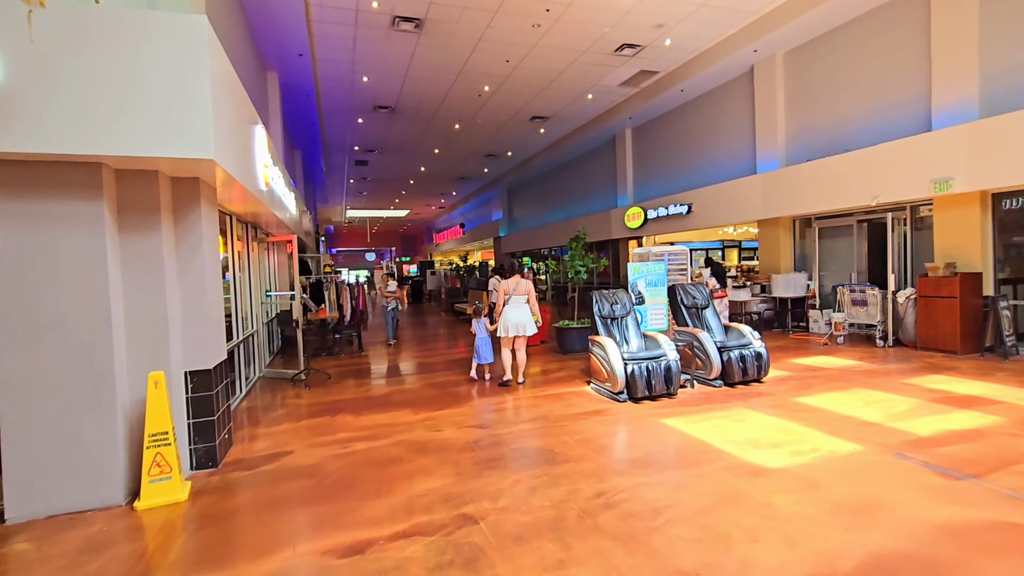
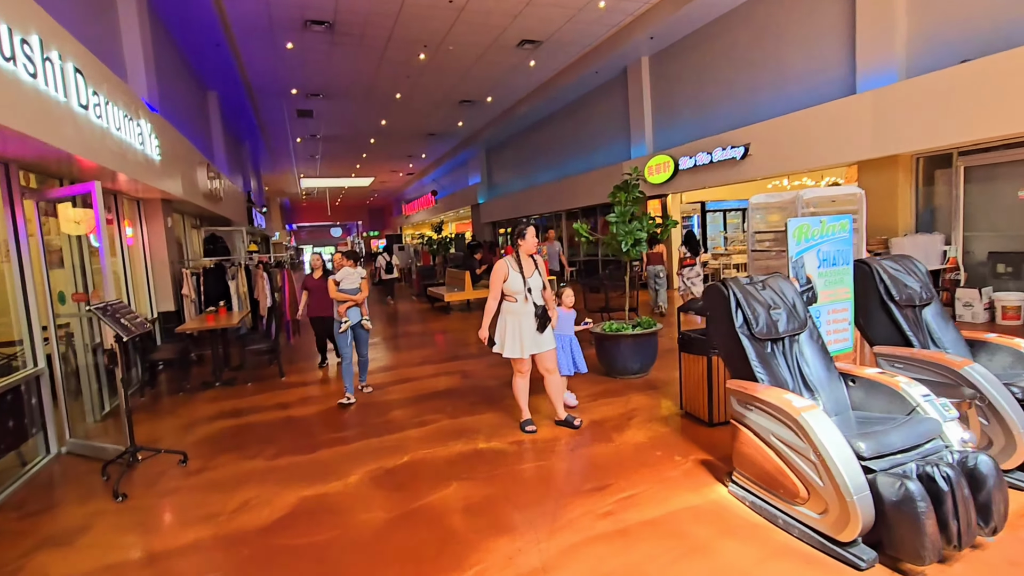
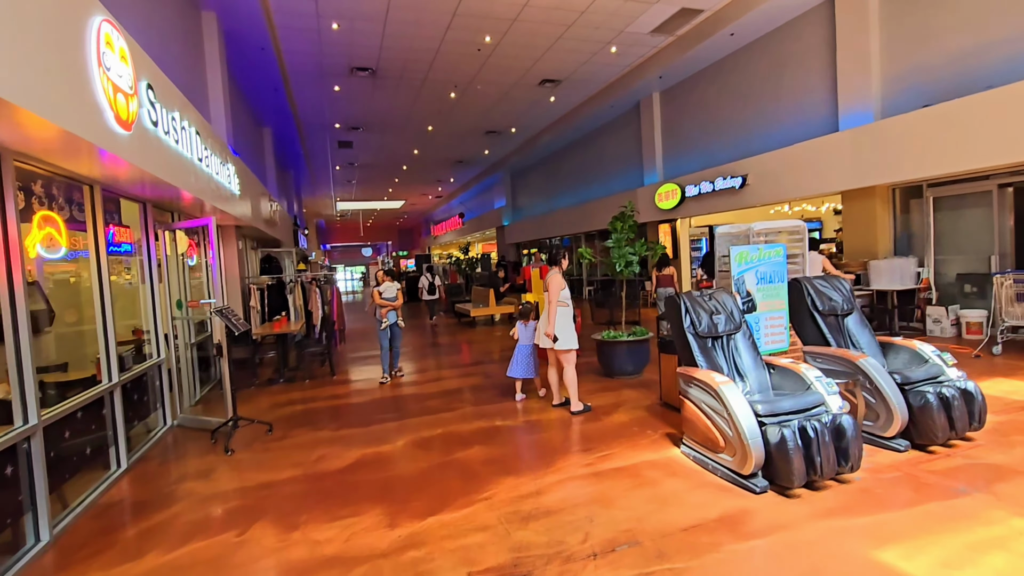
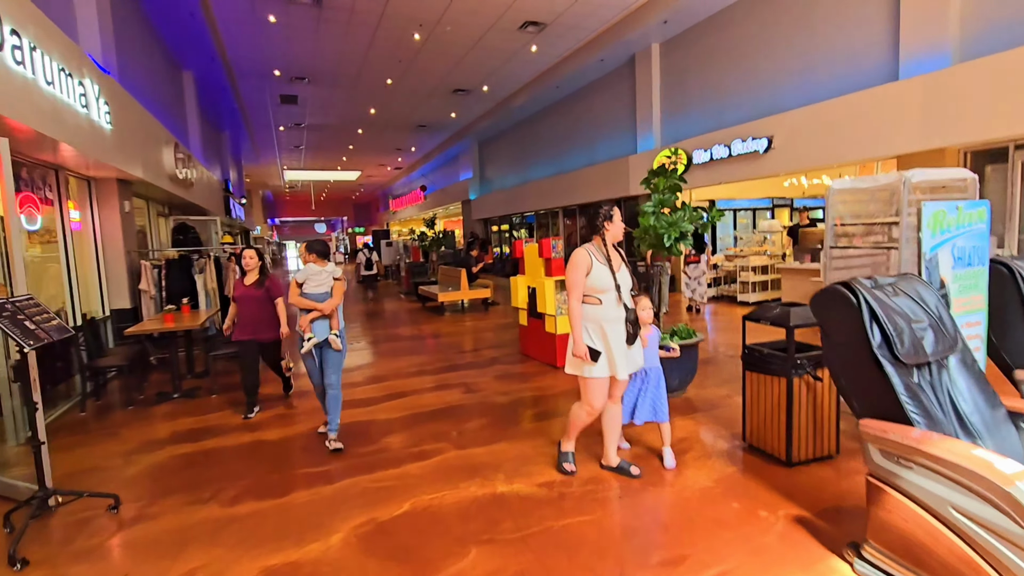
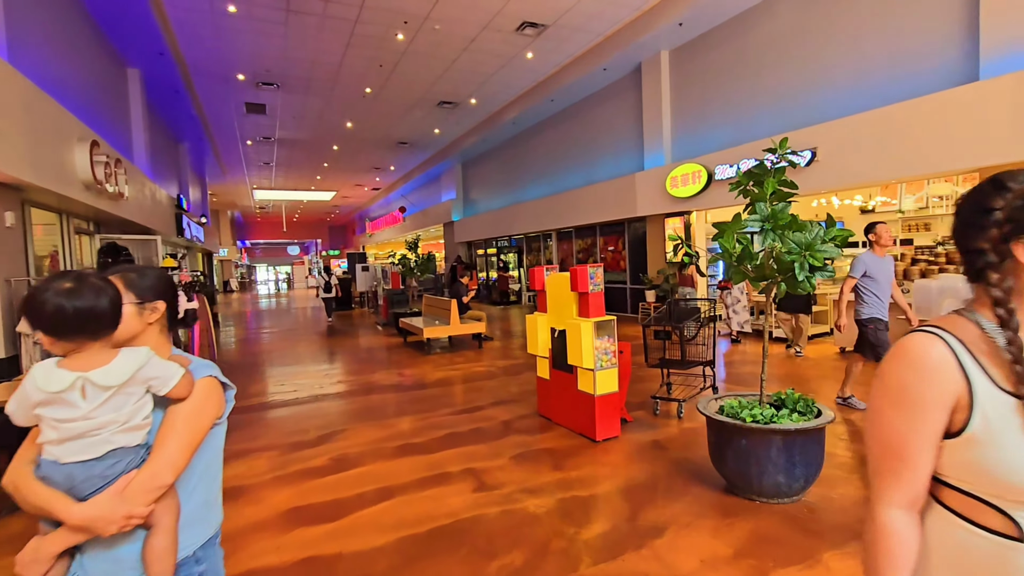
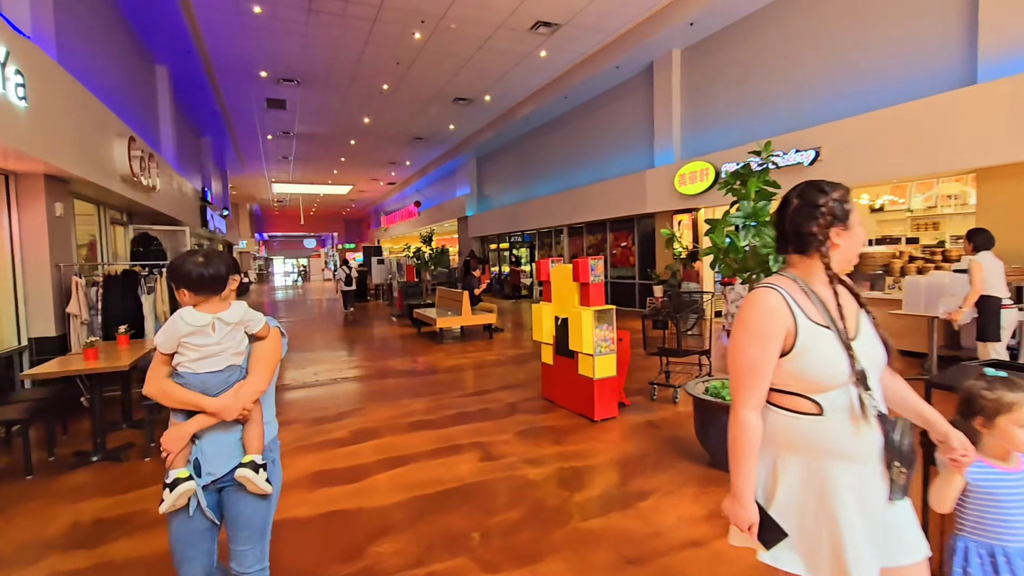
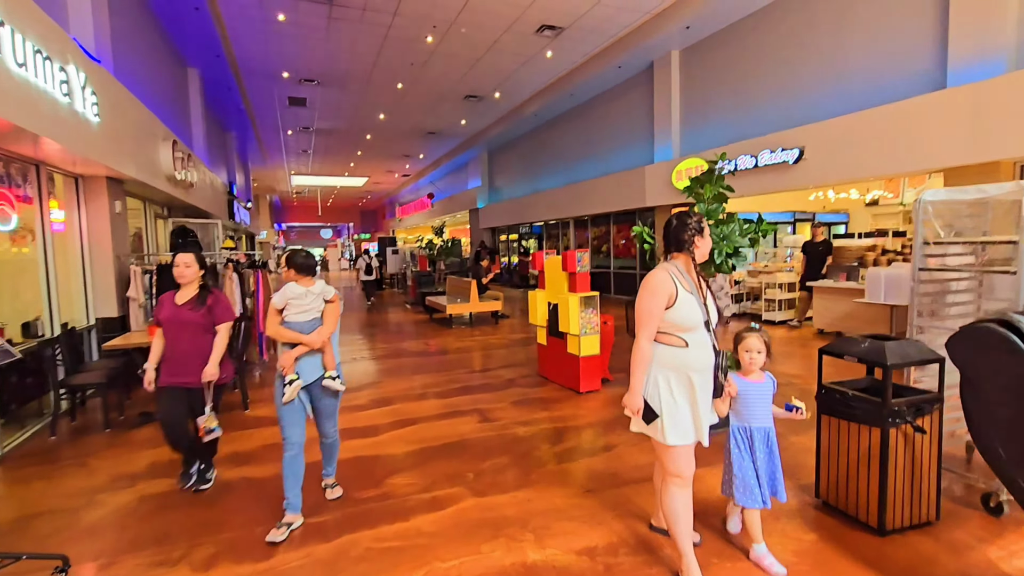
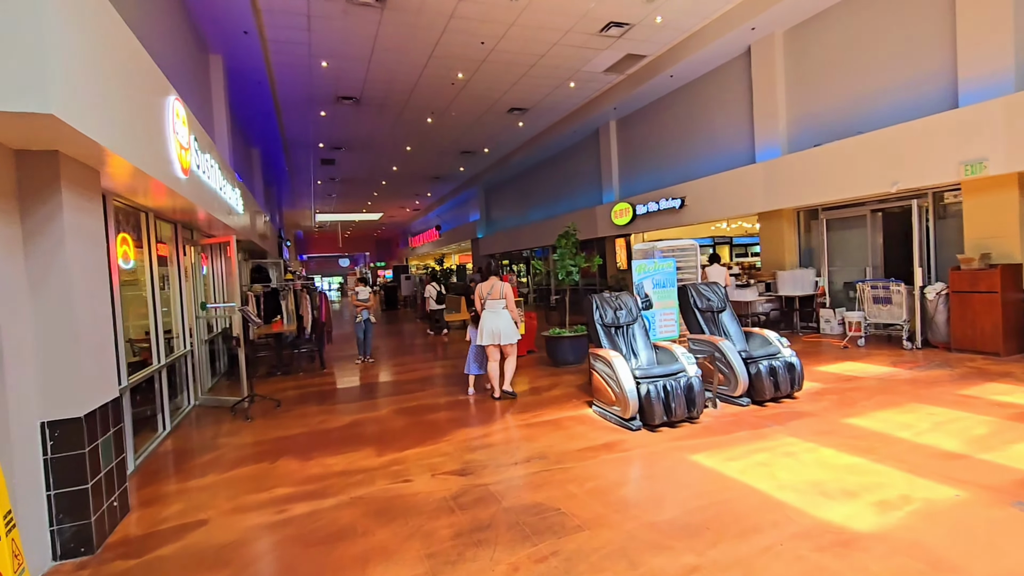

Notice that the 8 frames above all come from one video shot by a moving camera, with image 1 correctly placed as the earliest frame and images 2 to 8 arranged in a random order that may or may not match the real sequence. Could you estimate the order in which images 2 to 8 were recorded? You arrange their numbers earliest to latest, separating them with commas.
8, 3, 2, 4, 7, 6, 5
